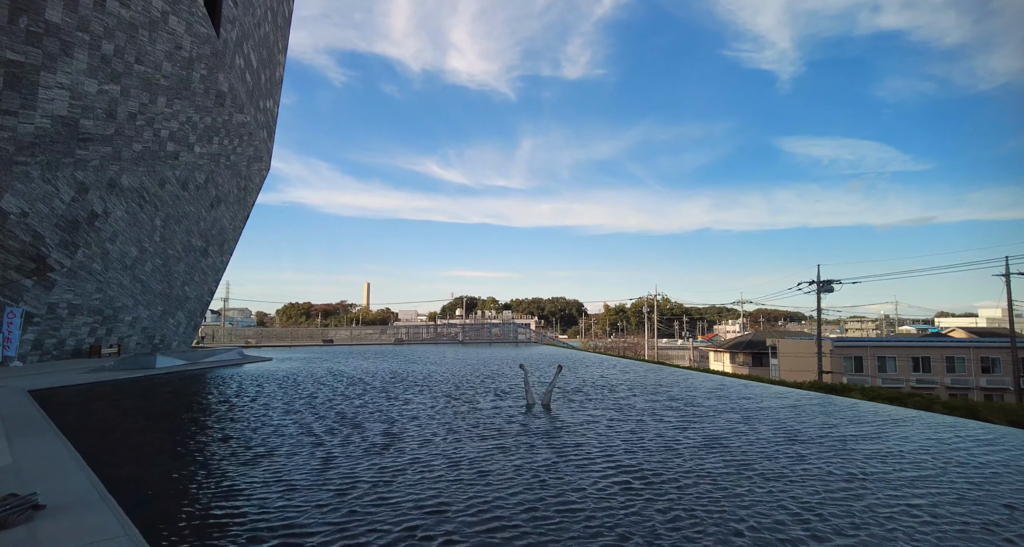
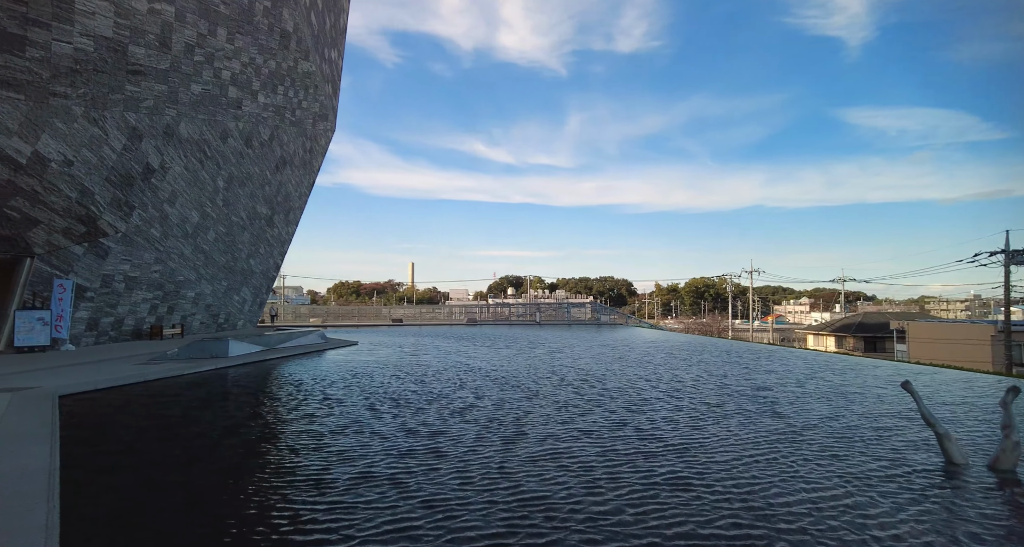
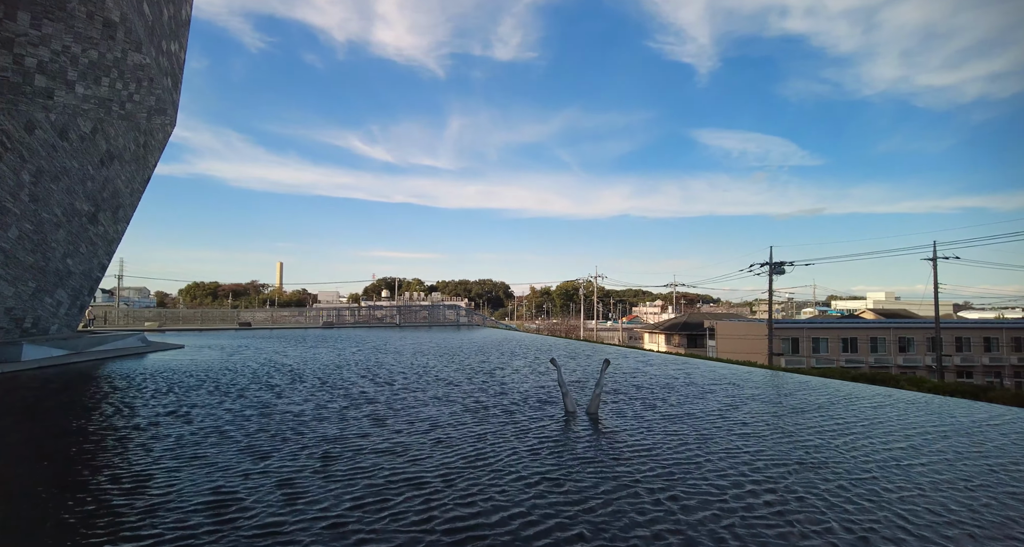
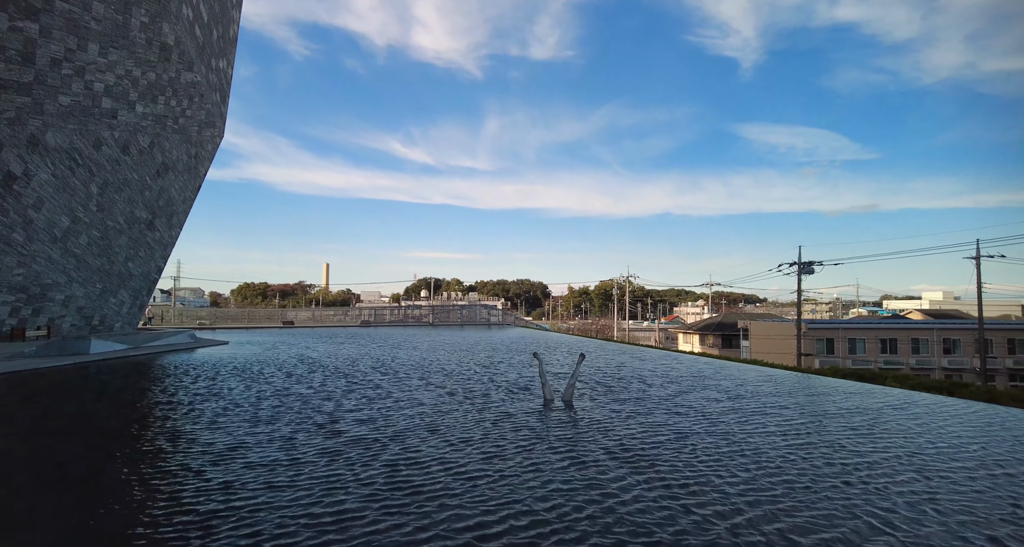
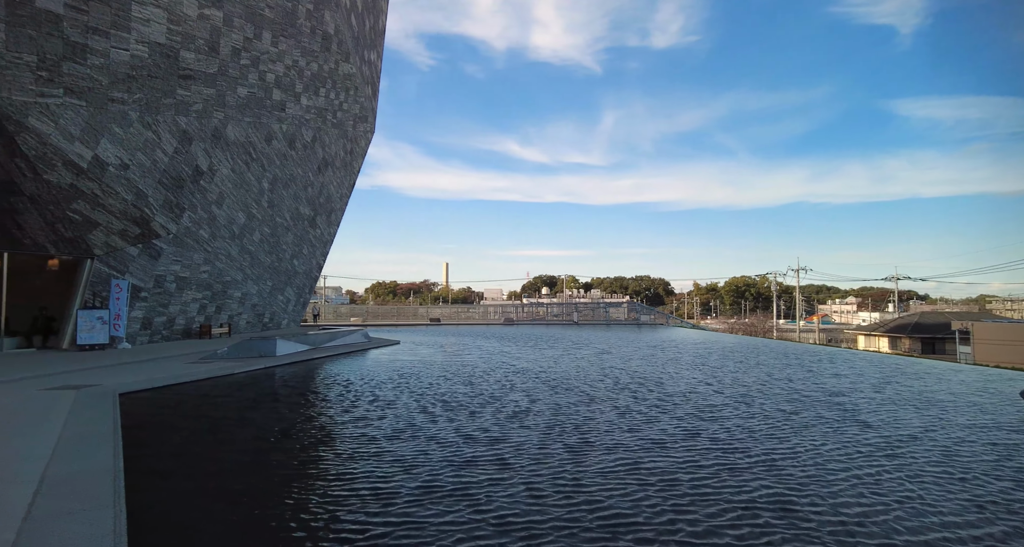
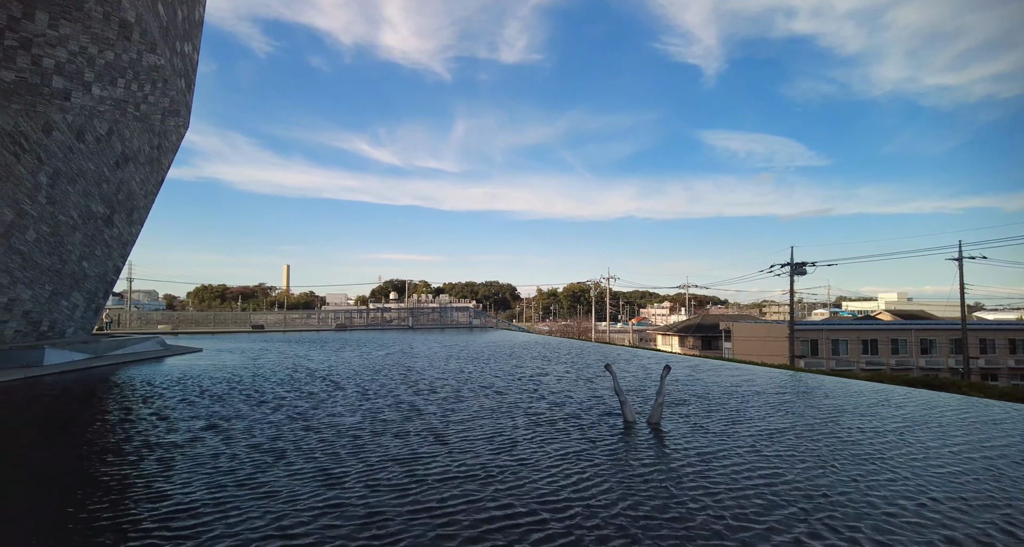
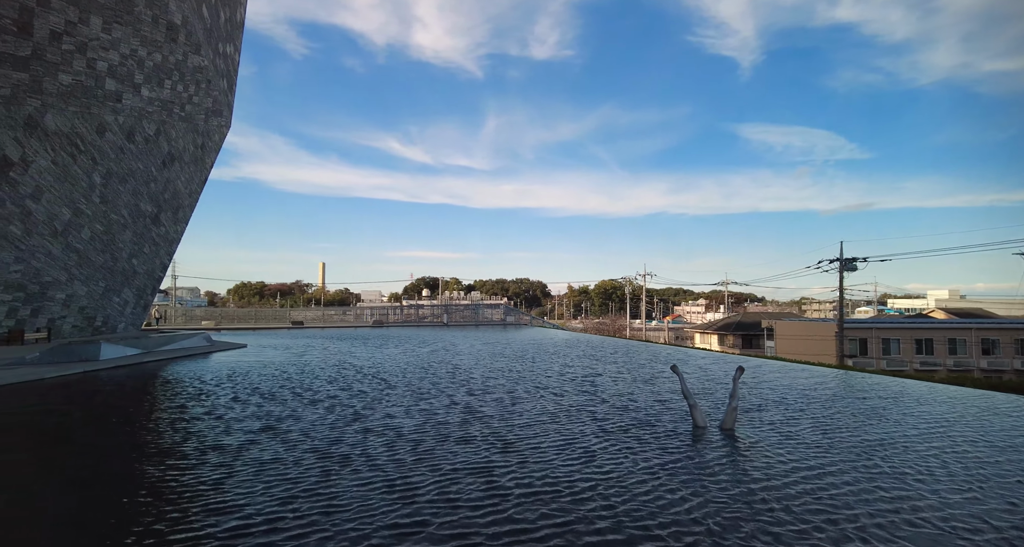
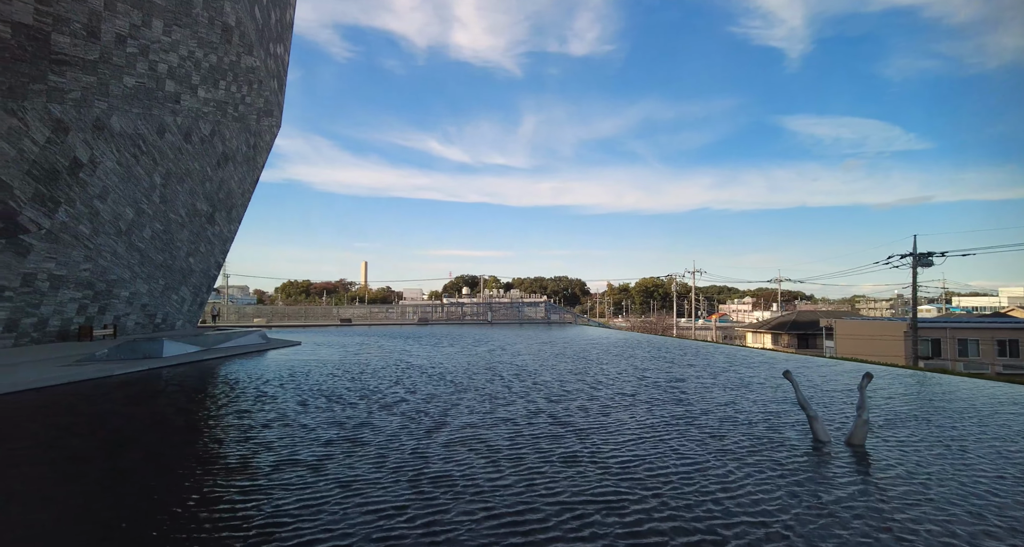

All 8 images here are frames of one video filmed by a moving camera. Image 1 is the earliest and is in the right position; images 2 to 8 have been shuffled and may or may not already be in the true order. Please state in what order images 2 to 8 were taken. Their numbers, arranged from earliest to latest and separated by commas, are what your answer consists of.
4, 3, 6, 7, 8, 2, 5
